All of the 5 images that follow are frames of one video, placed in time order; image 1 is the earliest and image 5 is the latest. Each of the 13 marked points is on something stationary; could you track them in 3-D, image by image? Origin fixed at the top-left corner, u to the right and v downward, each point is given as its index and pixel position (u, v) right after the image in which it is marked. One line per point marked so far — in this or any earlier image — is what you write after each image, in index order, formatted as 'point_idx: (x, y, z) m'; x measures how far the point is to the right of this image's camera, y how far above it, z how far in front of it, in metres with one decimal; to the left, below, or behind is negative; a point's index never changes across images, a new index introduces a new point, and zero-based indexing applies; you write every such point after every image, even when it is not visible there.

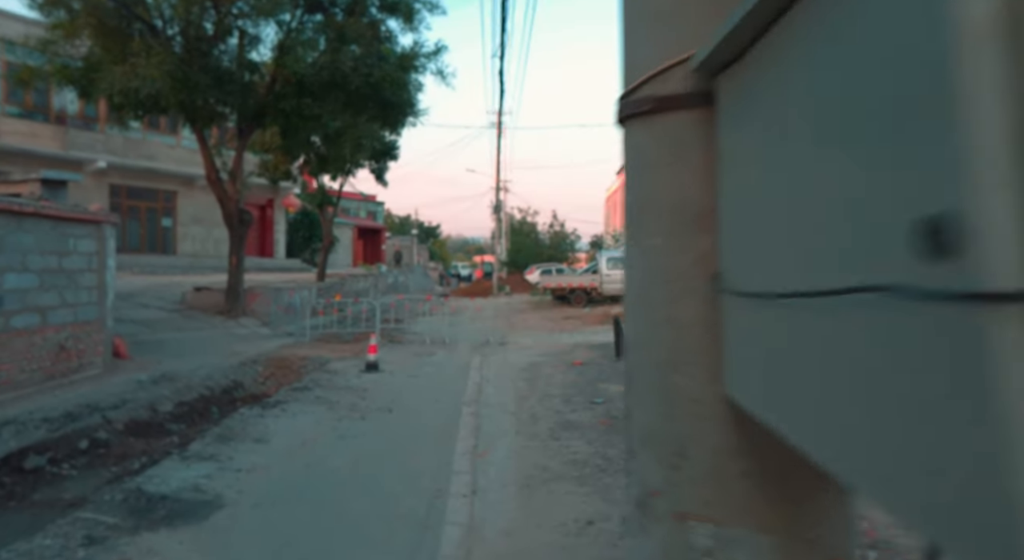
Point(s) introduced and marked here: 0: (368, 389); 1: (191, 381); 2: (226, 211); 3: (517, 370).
0: (-2.1, -1.6, +8.3) m
1: (-5.0, -1.6, +8.7) m
2: (-7.5, +1.8, +14.7) m
3: (+0.1, -1.6, +9.8) m
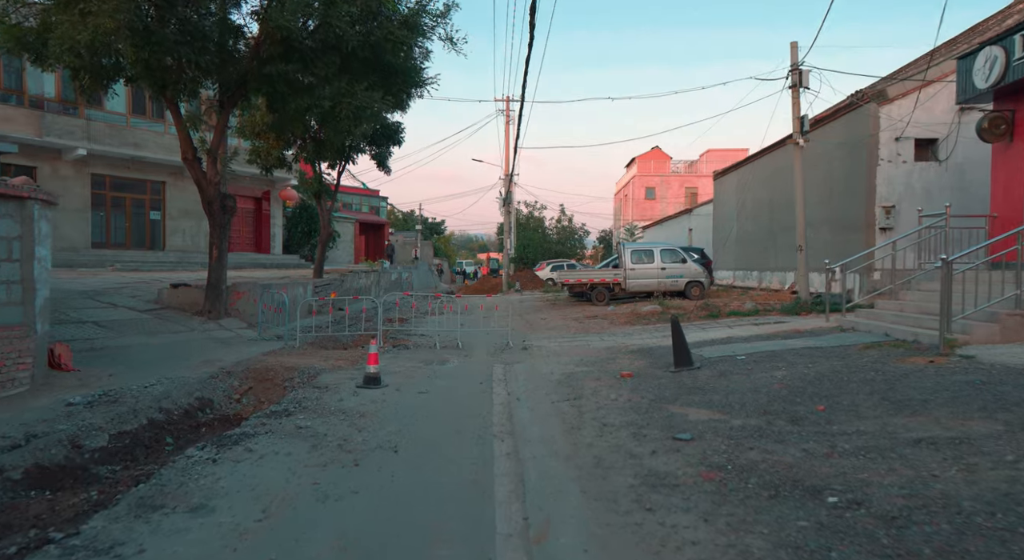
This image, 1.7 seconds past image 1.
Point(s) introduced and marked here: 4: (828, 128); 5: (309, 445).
0: (-1.7, -1.5, +6.4) m
1: (-4.6, -1.5, +6.8) m
2: (-7.0, +1.9, +12.8) m
3: (+0.6, -1.5, +7.9) m
4: (+9.2, +4.4, +16.2) m
5: (-1.9, -1.5, +5.3) m
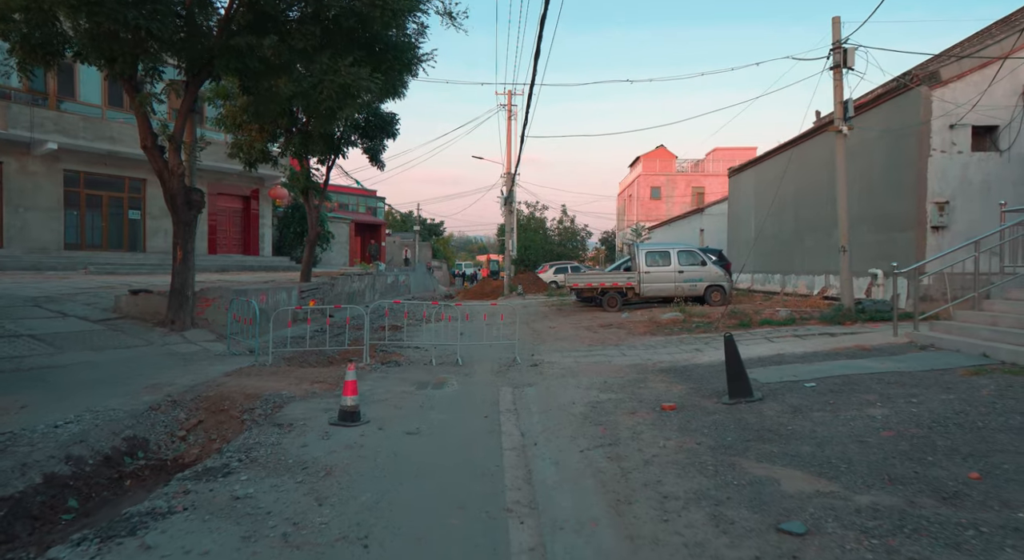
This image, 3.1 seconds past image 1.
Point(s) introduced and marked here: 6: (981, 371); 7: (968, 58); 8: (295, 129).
0: (-1.5, -1.6, +4.7) m
1: (-4.4, -1.6, +5.2) m
2: (-6.9, +1.8, +11.1) m
3: (+0.7, -1.6, +6.2) m
4: (+9.4, +4.3, +14.6) m
5: (-1.8, -1.6, +3.6) m
6: (+5.3, -1.0, +6.4) m
7: (+10.2, +5.0, +12.5) m
8: (-7.2, +5.0, +18.4) m
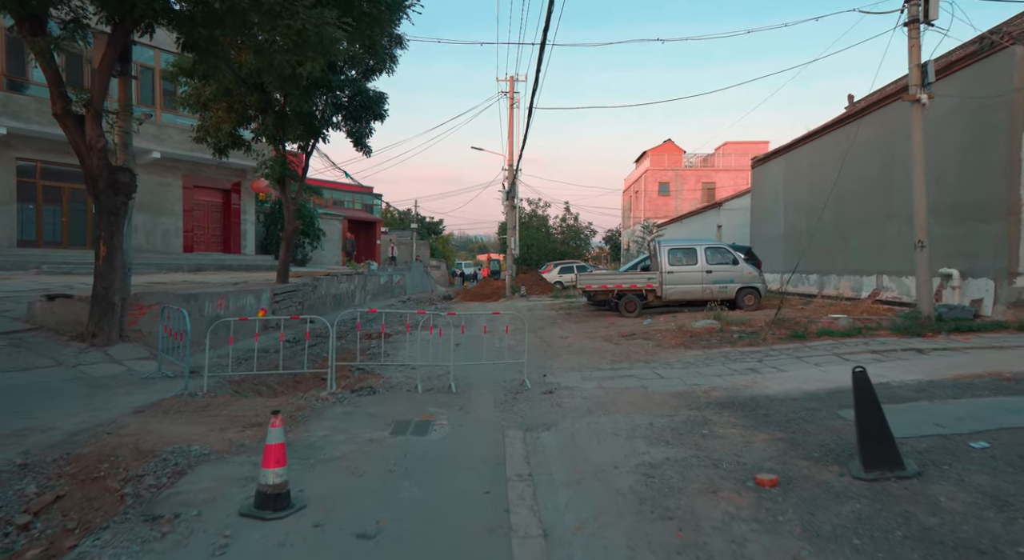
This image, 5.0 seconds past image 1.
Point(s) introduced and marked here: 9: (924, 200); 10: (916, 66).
0: (-1.4, -1.7, +2.5) m
1: (-4.3, -1.6, +2.9) m
2: (-6.8, +1.8, +8.9) m
3: (+0.8, -1.6, +3.9) m
4: (+9.5, +4.3, +12.3) m
5: (-1.7, -1.7, +1.4) m
6: (+5.5, -1.1, +4.1) m
7: (+10.3, +4.9, +10.2) m
8: (-7.0, +4.9, +16.2) m
9: (+7.9, +1.5, +10.7) m
10: (+7.6, +4.0, +10.5) m
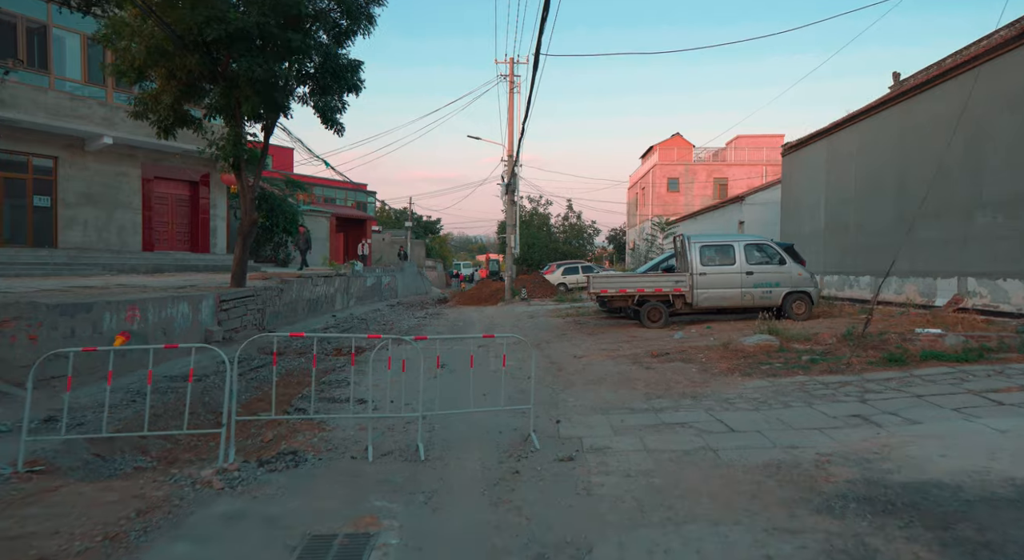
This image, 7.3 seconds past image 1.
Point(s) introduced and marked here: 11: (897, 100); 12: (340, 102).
0: (-1.4, -1.7, -0.3) m
1: (-4.3, -1.7, +0.1) m
2: (-6.8, +1.7, +6.1) m
3: (+0.8, -1.7, +1.1) m
4: (+9.5, +4.2, +9.5) m
5: (-1.7, -1.7, -1.4) m
6: (+5.5, -1.1, +1.3) m
7: (+10.3, +4.9, +7.4) m
8: (-7.1, +4.9, +13.4) m
9: (+7.9, +1.5, +7.9) m
10: (+7.6, +4.0, +7.7) m
11: (+10.0, +4.7, +14.4) m
12: (-4.6, +4.8, +15.0) m
